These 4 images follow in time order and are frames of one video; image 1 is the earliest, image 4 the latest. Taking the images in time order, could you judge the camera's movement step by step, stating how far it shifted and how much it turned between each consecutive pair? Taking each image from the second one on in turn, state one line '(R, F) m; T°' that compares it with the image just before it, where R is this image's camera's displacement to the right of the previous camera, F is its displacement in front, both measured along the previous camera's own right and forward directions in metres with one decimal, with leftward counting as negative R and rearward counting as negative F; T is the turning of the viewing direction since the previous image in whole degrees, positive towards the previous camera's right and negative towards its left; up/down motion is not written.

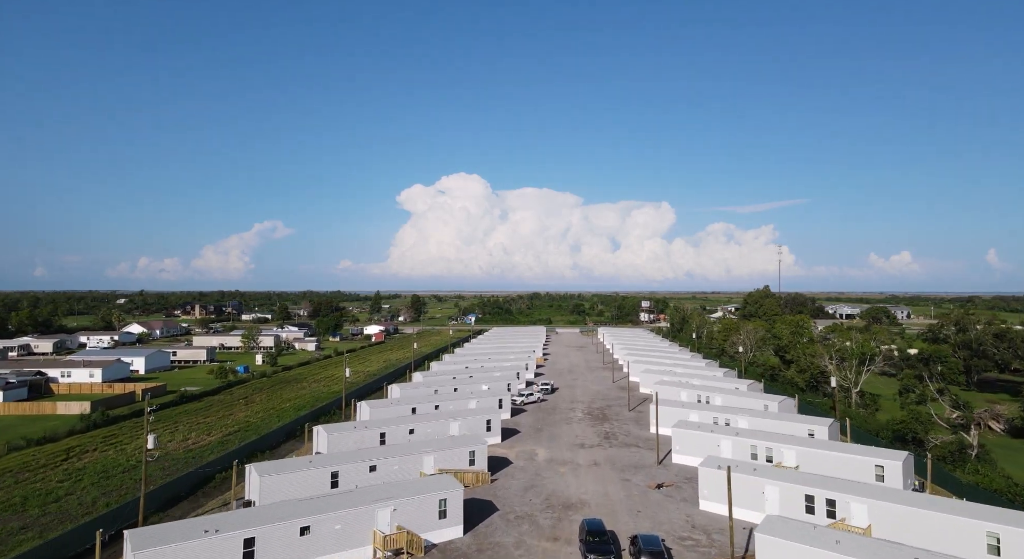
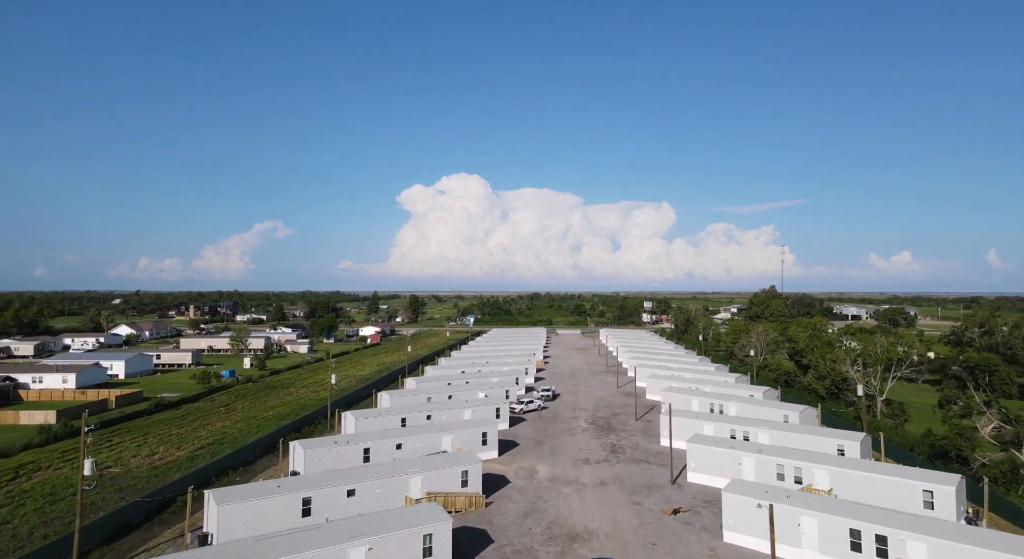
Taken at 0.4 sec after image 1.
(-1.3, -10.5) m; 0°
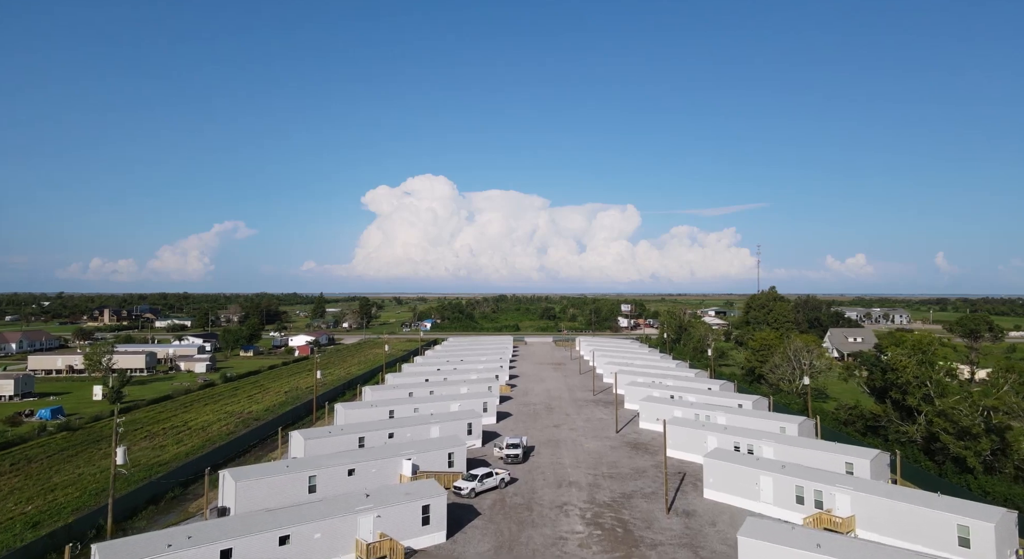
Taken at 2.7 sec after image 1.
(+0.4, +10.5) m; +3°
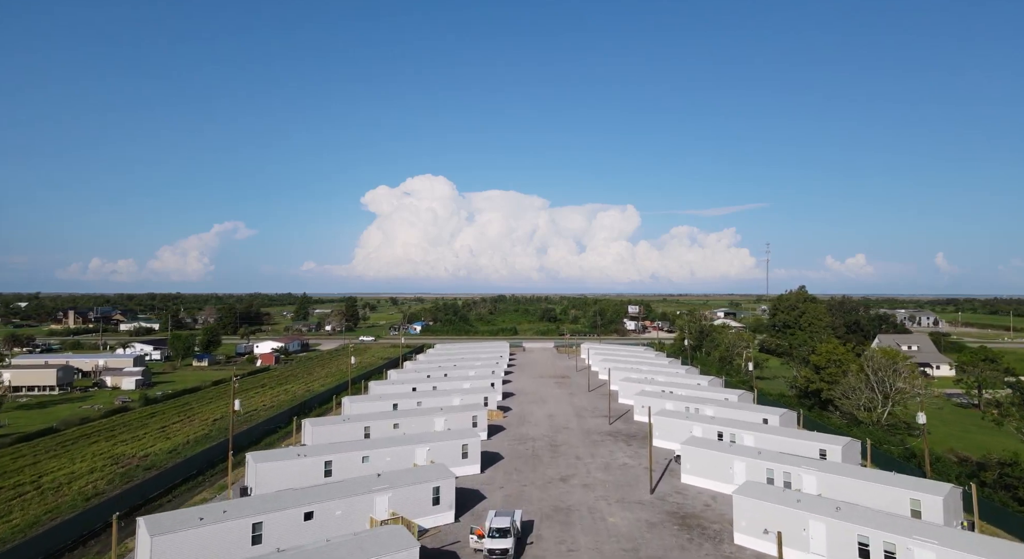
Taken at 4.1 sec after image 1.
(+0.1, -2.1) m; 0°
